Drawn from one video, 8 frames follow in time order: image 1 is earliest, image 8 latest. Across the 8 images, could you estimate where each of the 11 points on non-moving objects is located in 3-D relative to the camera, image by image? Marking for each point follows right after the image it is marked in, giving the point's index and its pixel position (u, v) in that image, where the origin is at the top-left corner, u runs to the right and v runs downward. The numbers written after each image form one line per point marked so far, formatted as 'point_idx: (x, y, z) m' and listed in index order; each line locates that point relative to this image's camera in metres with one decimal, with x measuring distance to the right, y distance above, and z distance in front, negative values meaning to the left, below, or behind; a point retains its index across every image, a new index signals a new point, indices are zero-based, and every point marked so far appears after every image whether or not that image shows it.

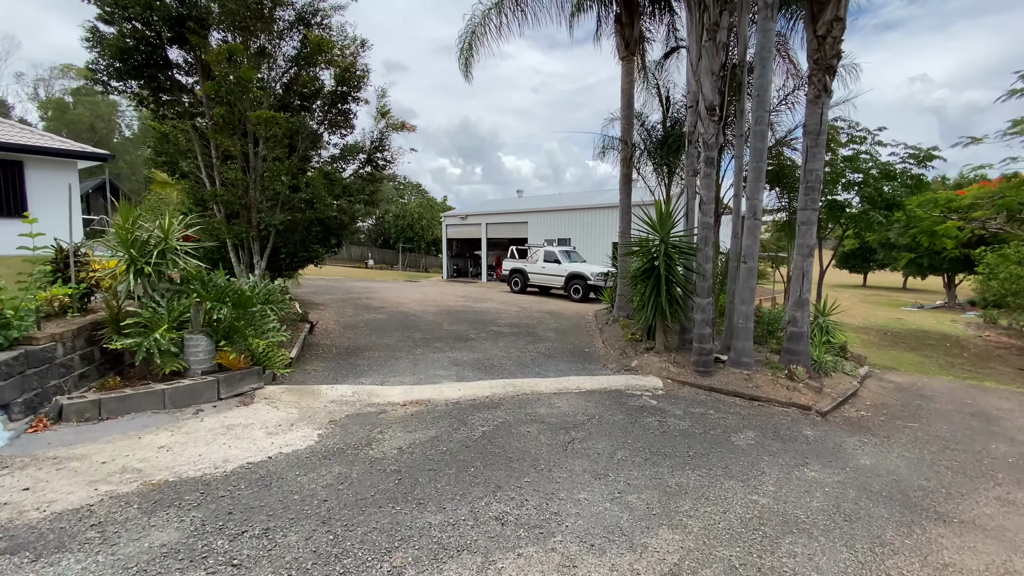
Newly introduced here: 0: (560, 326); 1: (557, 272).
0: (+1.2, -1.0, +11.5) m
1: (+1.8, +0.6, +18.2) m
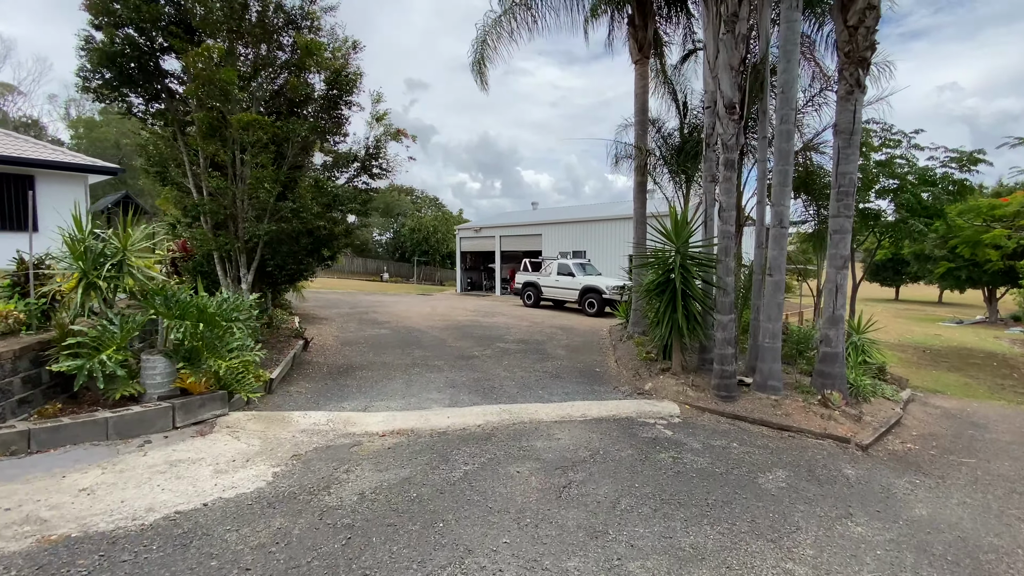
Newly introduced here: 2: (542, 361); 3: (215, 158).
0: (+1.4, -1.3, +10.9) m
1: (+2.3, +0.1, +17.6) m
2: (+0.6, -1.4, +8.7) m
3: (-4.2, +1.8, +6.5) m
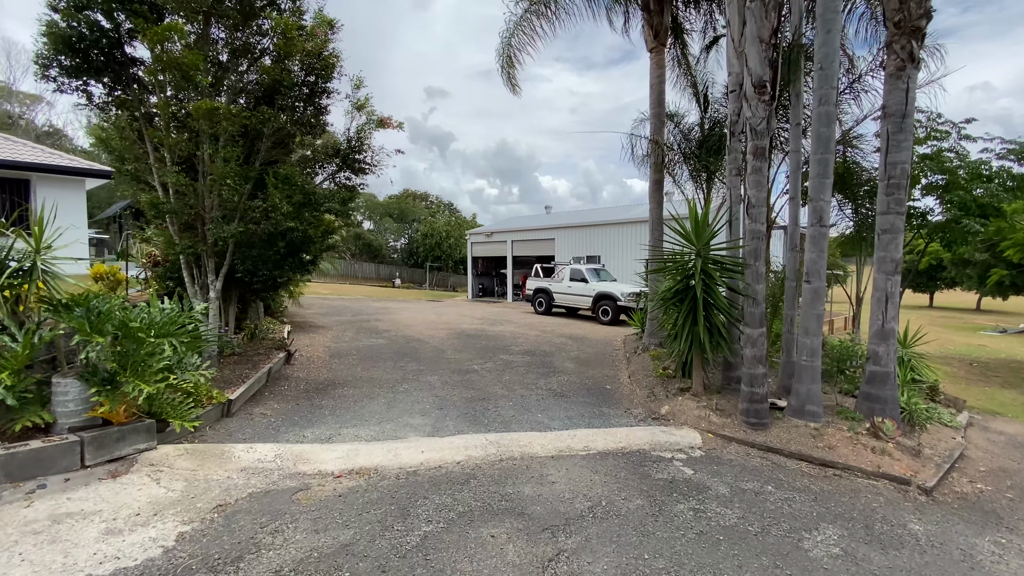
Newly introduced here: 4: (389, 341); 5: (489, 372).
0: (+1.5, -1.5, +10.1) m
1: (+2.6, -0.2, +16.7) m
2: (+0.6, -1.5, +7.9) m
3: (-4.3, +1.7, +5.9) m
4: (-2.8, -1.2, +10.4) m
5: (-0.4, -1.4, +7.9) m
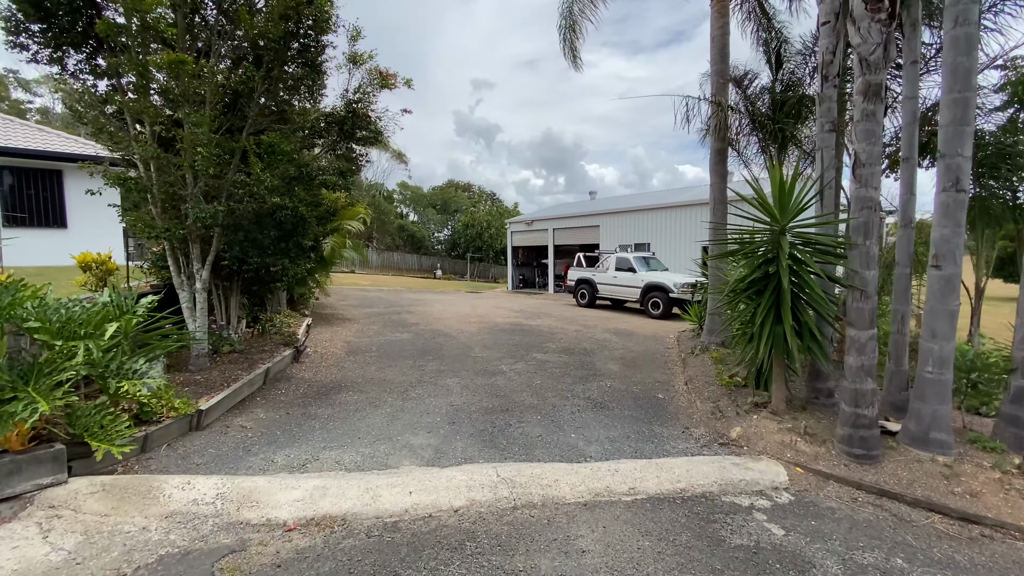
0: (+2.2, -1.3, +8.8) m
1: (+4.0, +0.2, +15.3) m
2: (+1.1, -1.4, +6.7) m
3: (-3.9, +1.9, +5.2) m
4: (-2.0, -1.0, +9.5) m
5: (+0.1, -1.3, +6.8) m
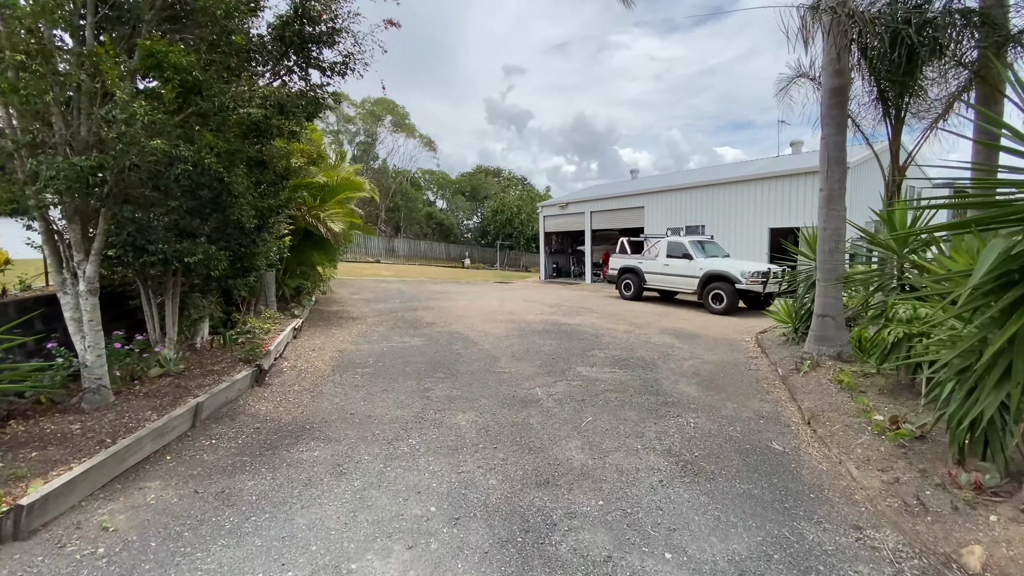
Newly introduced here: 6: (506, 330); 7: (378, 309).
0: (+2.7, -1.2, +6.7) m
1: (+5.0, +0.4, +13.0) m
2: (+1.5, -1.3, +4.7) m
3: (-3.7, +1.8, +3.5) m
4: (-1.4, -0.9, +7.7) m
5: (+0.5, -1.2, +4.8) m
6: (-0.1, -0.8, +8.7) m
7: (-3.2, -0.5, +10.9) m
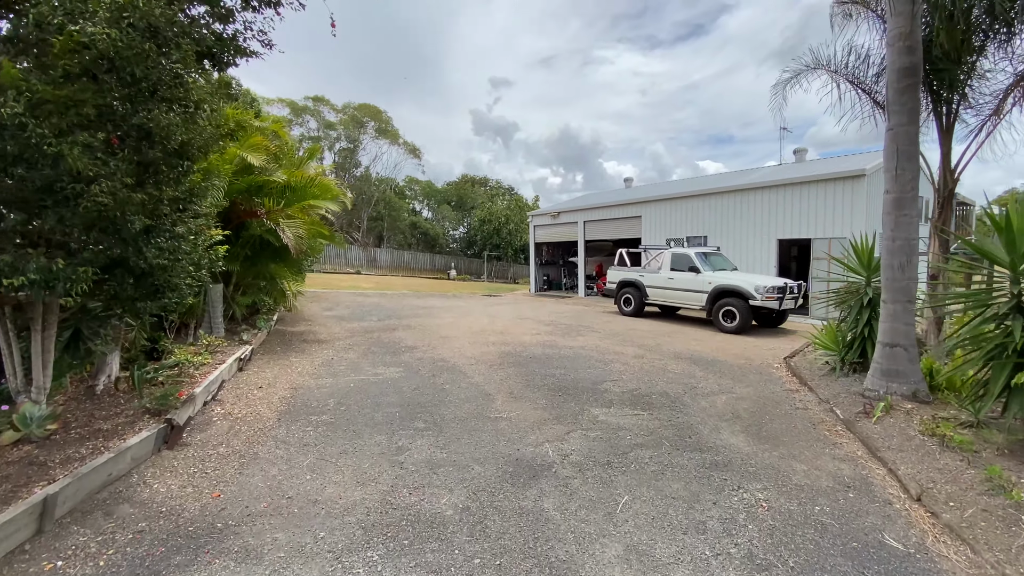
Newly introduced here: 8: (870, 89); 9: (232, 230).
0: (+2.7, -1.4, +5.5) m
1: (+4.7, 0.0, +11.9) m
2: (+1.5, -1.5, +3.5) m
3: (-3.6, +1.7, +2.2) m
4: (-1.5, -1.1, +6.4) m
5: (+0.6, -1.4, +3.6) m
6: (-0.2, -1.1, +7.4) m
7: (-3.3, -0.8, +9.5) m
8: (+5.8, +3.3, +7.5) m
9: (-4.2, +0.9, +6.9) m
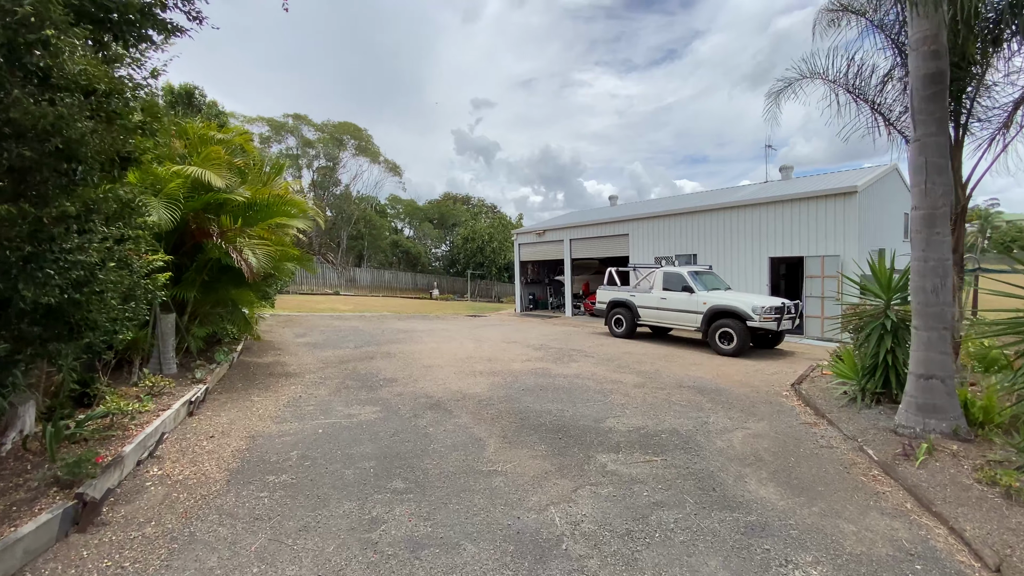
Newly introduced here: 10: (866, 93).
0: (+2.6, -1.7, +4.9) m
1: (+4.4, -0.5, +11.5) m
2: (+1.5, -1.7, +2.8) m
3: (-3.6, +1.5, +1.5) m
4: (-1.6, -1.5, +5.7) m
5: (+0.6, -1.7, +2.9) m
6: (-0.3, -1.5, +6.7) m
7: (-3.5, -1.3, +8.7) m
8: (+5.6, +2.9, +7.2) m
9: (-4.3, +0.5, +6.2) m
10: (+5.5, +3.0, +7.2) m
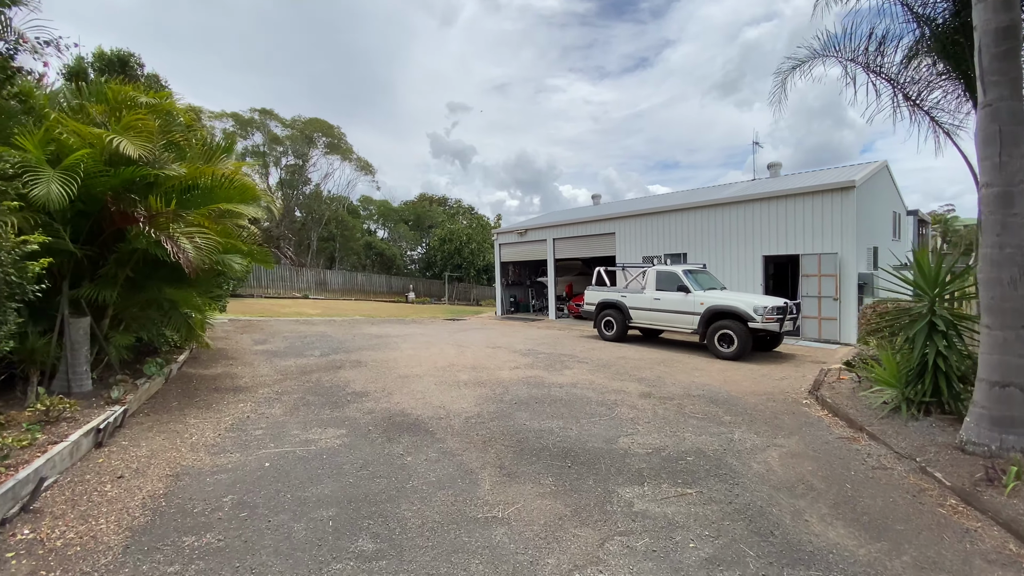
0: (+2.6, -1.6, +4.1) m
1: (+4.0, -0.5, +10.8) m
2: (+1.6, -1.7, +2.0) m
3: (-3.4, +1.5, +0.4) m
4: (-1.6, -1.5, +4.7) m
5: (+0.6, -1.6, +2.0) m
6: (-0.4, -1.4, +5.8) m
7: (-3.8, -1.3, +7.6) m
8: (+5.5, +3.0, +6.6) m
9: (-4.4, +0.5, +5.0) m
10: (+5.4, +3.1, +6.6) m
